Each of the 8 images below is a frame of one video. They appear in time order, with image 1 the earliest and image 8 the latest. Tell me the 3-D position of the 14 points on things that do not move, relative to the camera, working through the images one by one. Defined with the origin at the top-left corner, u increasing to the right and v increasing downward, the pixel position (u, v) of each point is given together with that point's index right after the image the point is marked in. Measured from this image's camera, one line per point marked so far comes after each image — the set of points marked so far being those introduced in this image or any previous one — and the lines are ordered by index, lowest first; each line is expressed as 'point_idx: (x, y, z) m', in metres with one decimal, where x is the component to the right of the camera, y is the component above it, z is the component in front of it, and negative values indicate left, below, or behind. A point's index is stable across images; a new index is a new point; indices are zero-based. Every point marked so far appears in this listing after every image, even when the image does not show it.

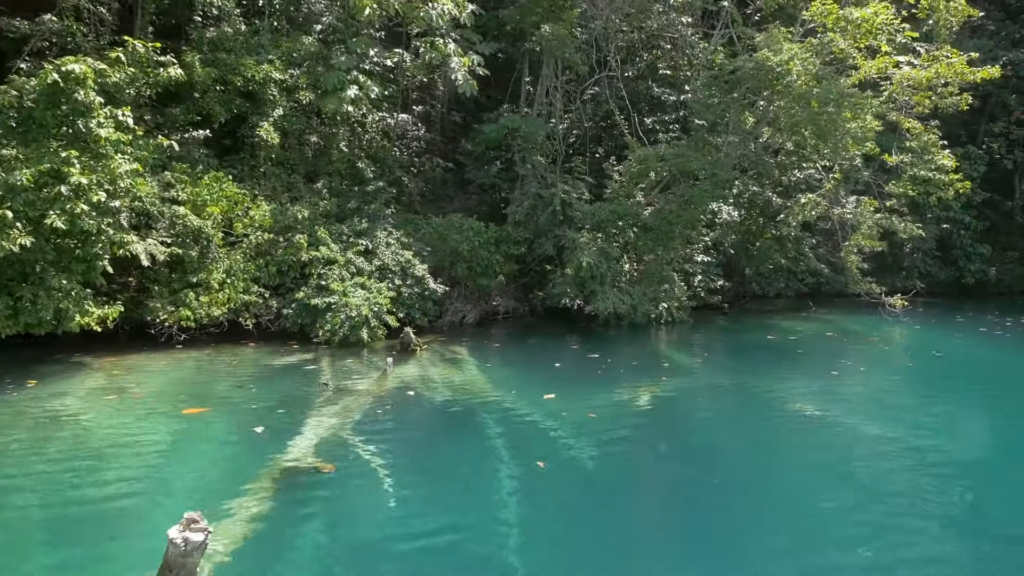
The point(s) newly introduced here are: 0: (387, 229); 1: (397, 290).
0: (-3.0, +1.4, +12.1) m
1: (-2.6, 0.0, +11.4) m
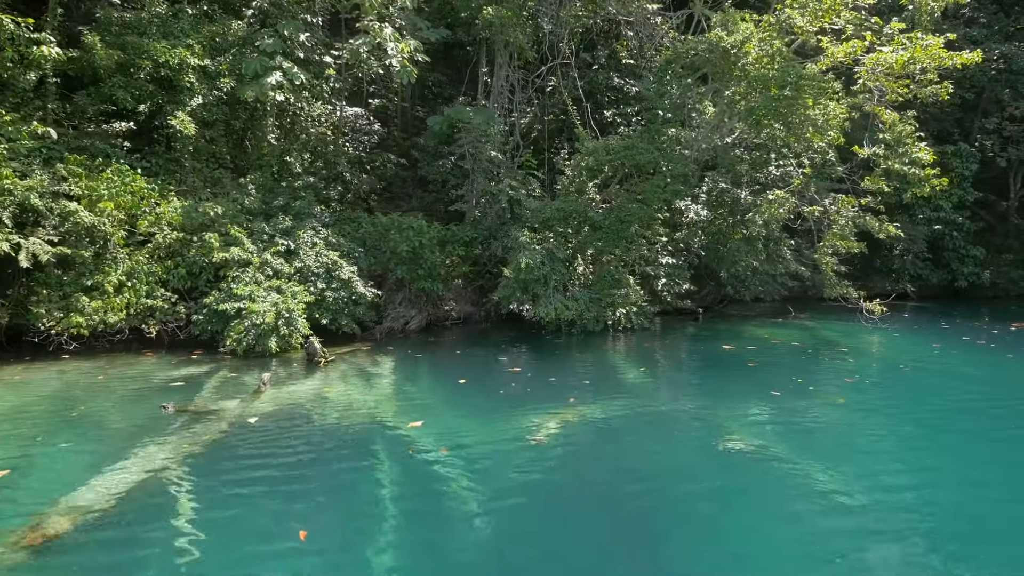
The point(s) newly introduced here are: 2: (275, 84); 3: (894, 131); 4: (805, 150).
0: (-4.3, +1.3, +11.2) m
1: (-3.9, -0.1, +10.4) m
2: (-5.1, +4.4, +10.9) m
3: (+8.2, +3.4, +11.0) m
4: (+7.1, +3.4, +12.4) m
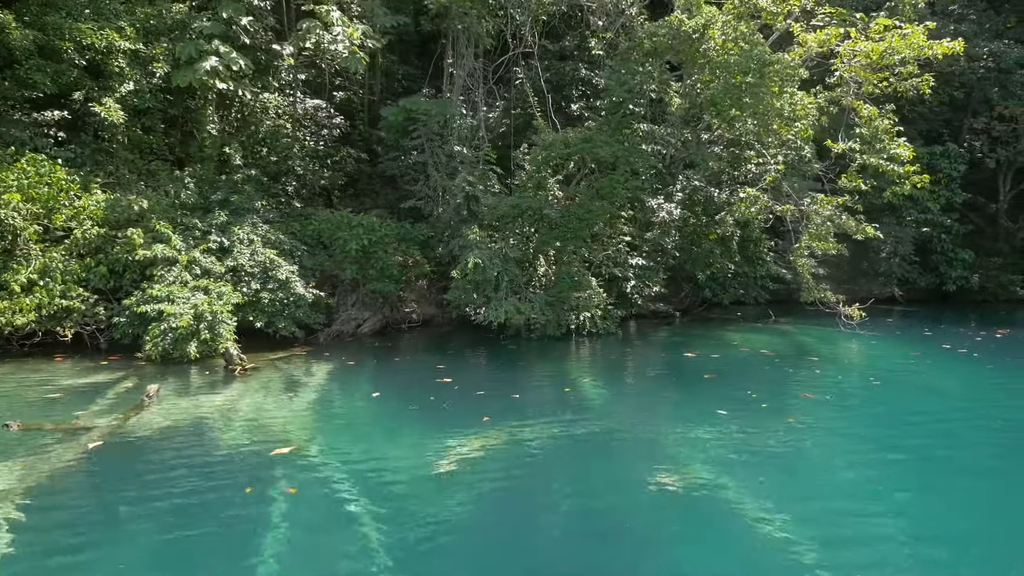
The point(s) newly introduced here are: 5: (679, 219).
0: (-5.3, +1.3, +10.4) m
1: (-4.9, -0.1, +9.7) m
2: (-6.0, +4.4, +10.2) m
3: (+7.3, +3.3, +10.4) m
4: (+6.1, +3.3, +11.8) m
5: (+4.5, +1.8, +13.6) m
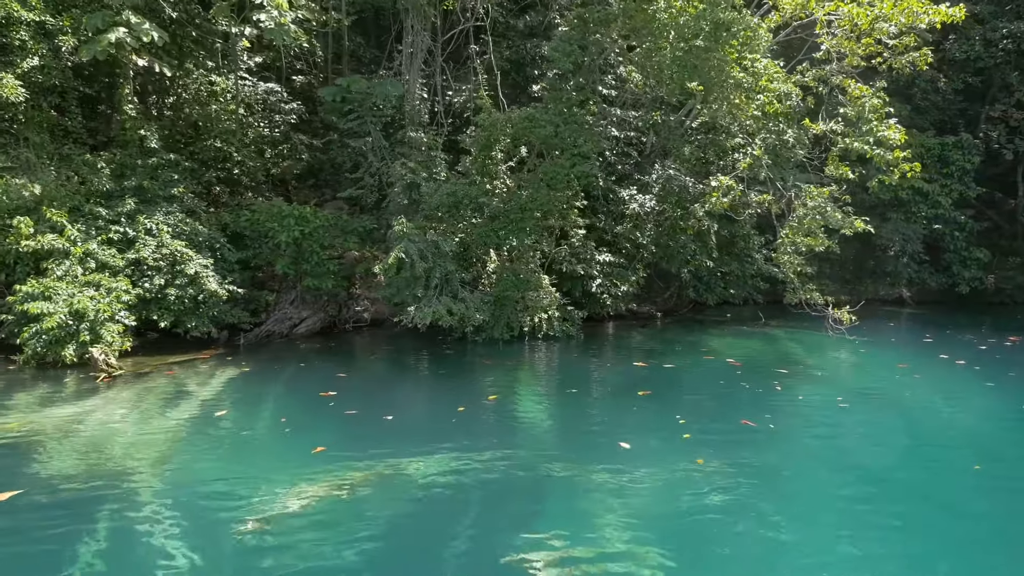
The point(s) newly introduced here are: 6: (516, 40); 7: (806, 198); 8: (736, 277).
0: (-6.4, +1.4, +9.5) m
1: (-6.0, -0.1, +8.7) m
2: (-7.1, +4.5, +9.2) m
3: (+6.2, +3.3, +9.1) m
4: (+5.0, +3.3, +10.5) m
5: (+3.4, +1.9, +12.4) m
6: (+0.1, +5.9, +12.2) m
7: (+6.2, +1.9, +10.8) m
8: (+6.8, +0.3, +15.4) m
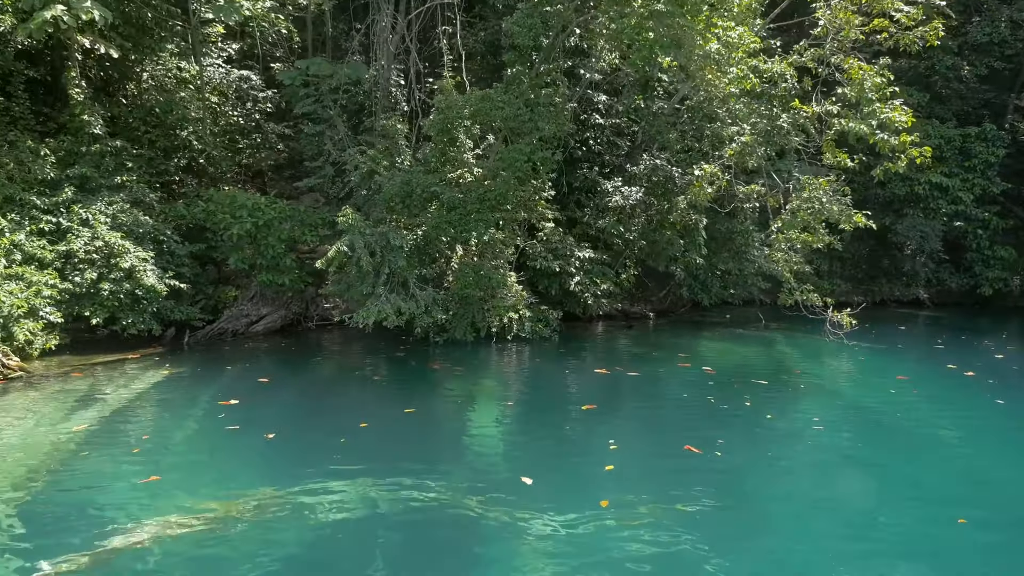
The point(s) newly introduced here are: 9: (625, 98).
0: (-7.1, +1.5, +8.9) m
1: (-6.7, 0.0, +8.2) m
2: (-7.7, +4.6, +8.7) m
3: (+5.5, +3.2, +8.2) m
4: (+4.4, +3.3, +9.6) m
5: (+2.9, +1.9, +11.6) m
6: (-0.4, +6.0, +11.4) m
7: (+5.6, +1.8, +9.8) m
8: (+6.3, +0.3, +14.5) m
9: (+2.5, +4.2, +11.4) m
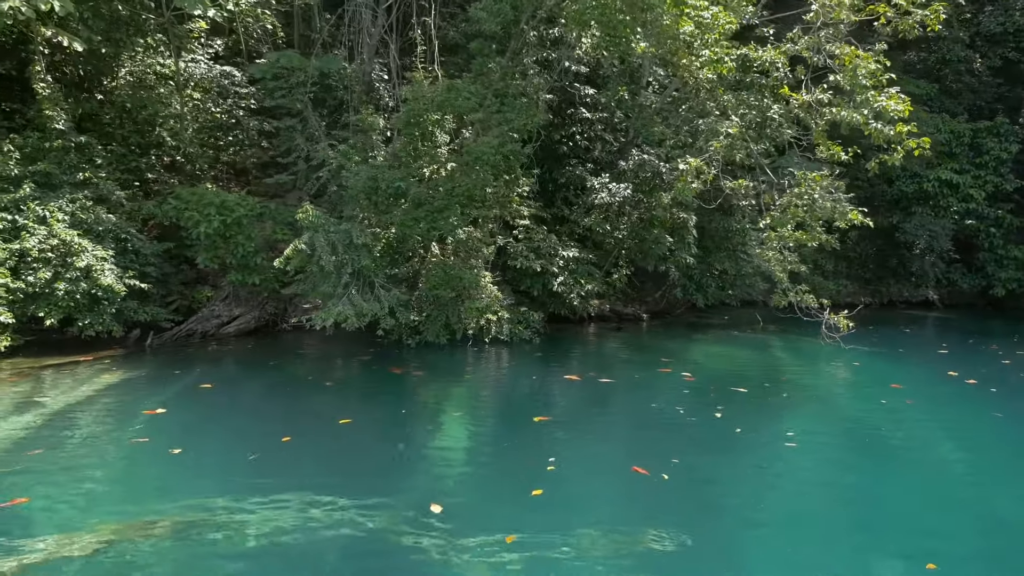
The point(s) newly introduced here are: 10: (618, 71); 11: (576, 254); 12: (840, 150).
0: (-7.5, +1.5, +8.6) m
1: (-7.2, 0.0, +7.9) m
2: (-8.2, +4.6, +8.4) m
3: (+5.1, +3.2, +7.6) m
4: (+4.0, +3.3, +9.1) m
5: (+2.5, +1.9, +11.1) m
6: (-0.8, +6.0, +11.0) m
7: (+5.2, +1.8, +9.3) m
8: (+6.0, +0.3, +13.9) m
9: (+2.1, +4.2, +10.9) m
10: (+2.2, +4.5, +10.6) m
11: (+1.3, +0.7, +10.6) m
12: (+5.2, +2.2, +8.1) m
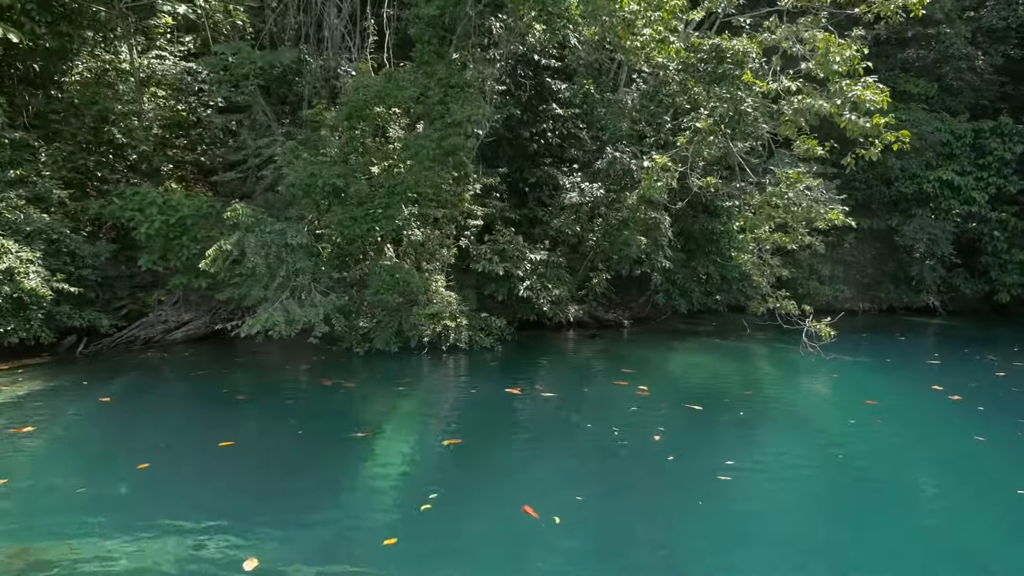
0: (-8.3, +1.4, +8.2) m
1: (-7.9, 0.0, +7.4) m
2: (-8.9, +4.5, +8.0) m
3: (+4.3, +3.1, +7.0) m
4: (+3.3, +3.2, +8.5) m
5: (+1.7, +1.8, +10.5) m
6: (-1.5, +5.9, +10.5) m
7: (+4.4, +1.7, +8.7) m
8: (+5.3, +0.2, +13.3) m
9: (+1.4, +4.1, +10.4) m
10: (+1.5, +4.4, +10.0) m
11: (+0.6, +0.6, +10.0) m
12: (+4.4, +2.1, +7.5) m
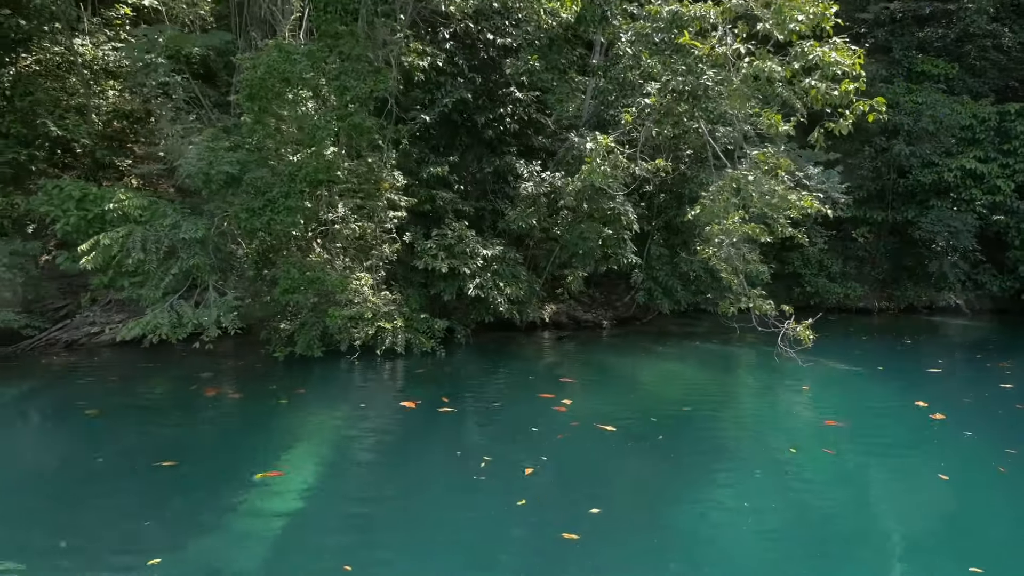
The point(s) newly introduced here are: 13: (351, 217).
0: (-9.3, +1.4, +7.7) m
1: (-9.0, 0.0, +6.9) m
2: (-9.9, +4.5, +7.6) m
3: (+3.2, +3.2, +6.0) m
4: (+2.3, +3.2, +7.6) m
5: (+0.8, +1.8, +9.6) m
6: (-2.4, +5.9, +9.7) m
7: (+3.4, +1.8, +7.7) m
8: (+4.5, +0.2, +12.2) m
9: (+0.5, +4.1, +9.5) m
10: (+0.5, +4.4, +9.1) m
11: (-0.3, +0.6, +9.2) m
12: (+3.4, +2.1, +6.4) m
13: (-2.5, +1.1, +8.0) m
